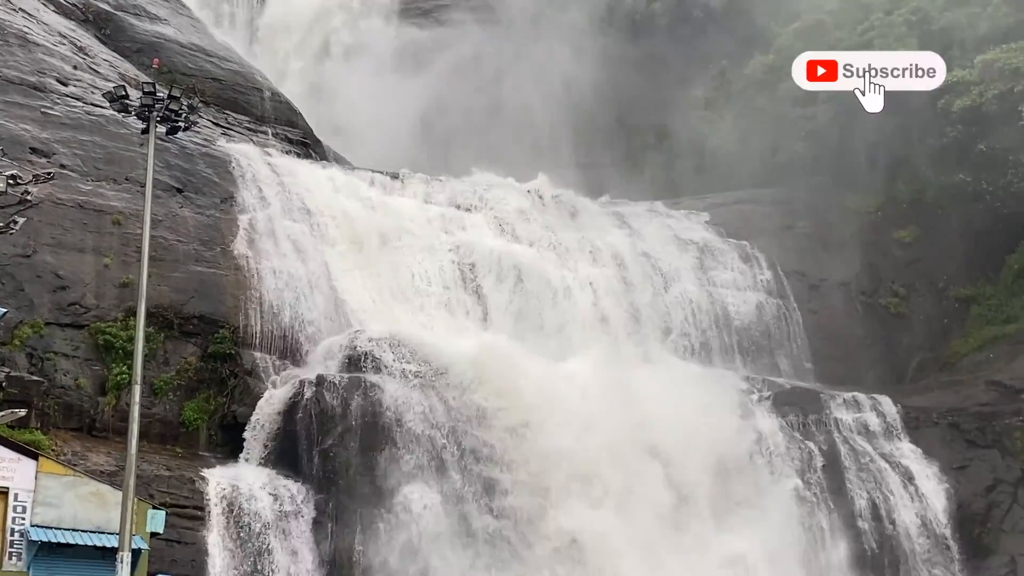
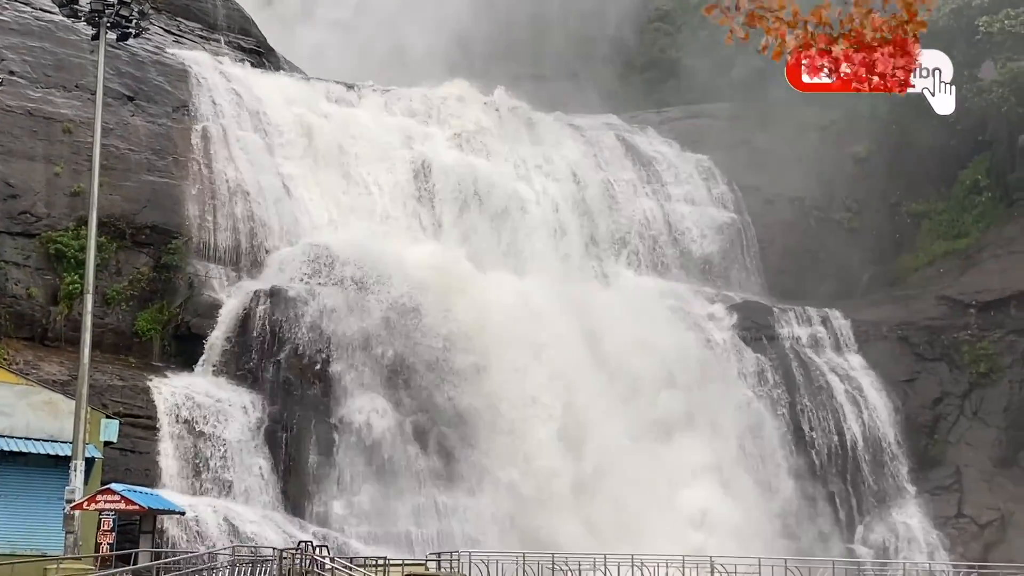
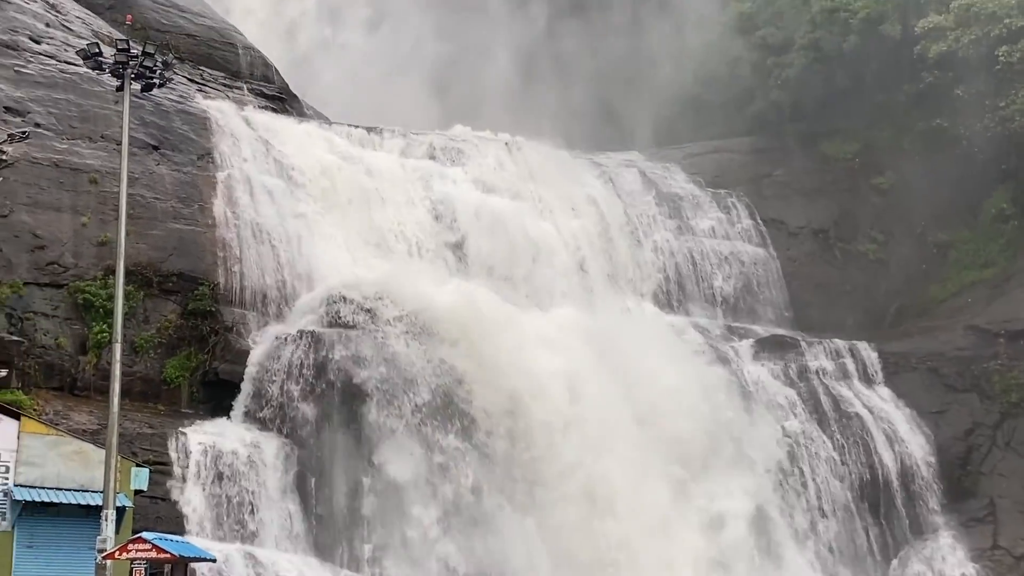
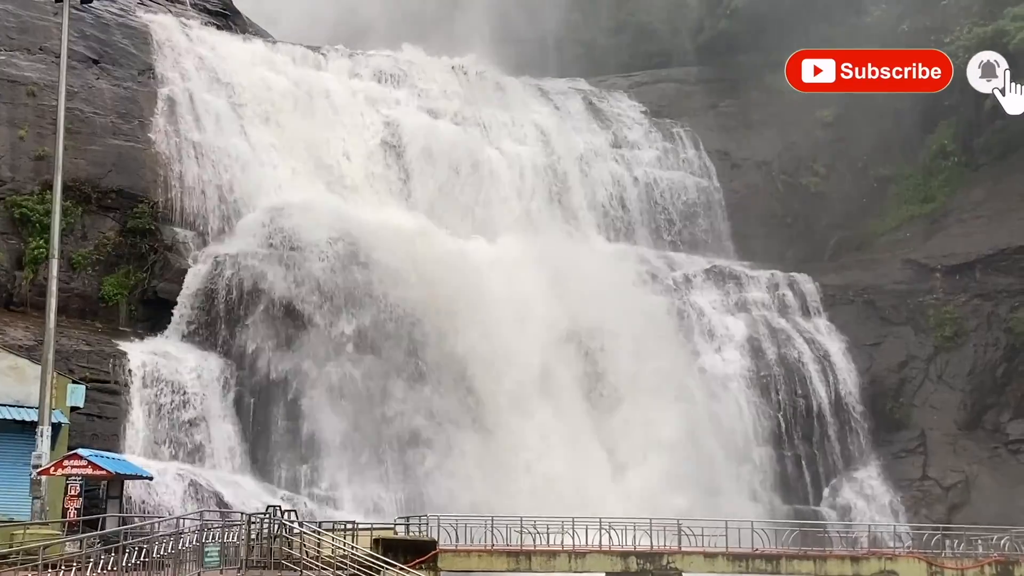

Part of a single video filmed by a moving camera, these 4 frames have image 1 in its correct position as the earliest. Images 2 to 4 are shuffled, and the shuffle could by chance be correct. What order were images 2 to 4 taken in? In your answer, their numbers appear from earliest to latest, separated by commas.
2, 4, 3
